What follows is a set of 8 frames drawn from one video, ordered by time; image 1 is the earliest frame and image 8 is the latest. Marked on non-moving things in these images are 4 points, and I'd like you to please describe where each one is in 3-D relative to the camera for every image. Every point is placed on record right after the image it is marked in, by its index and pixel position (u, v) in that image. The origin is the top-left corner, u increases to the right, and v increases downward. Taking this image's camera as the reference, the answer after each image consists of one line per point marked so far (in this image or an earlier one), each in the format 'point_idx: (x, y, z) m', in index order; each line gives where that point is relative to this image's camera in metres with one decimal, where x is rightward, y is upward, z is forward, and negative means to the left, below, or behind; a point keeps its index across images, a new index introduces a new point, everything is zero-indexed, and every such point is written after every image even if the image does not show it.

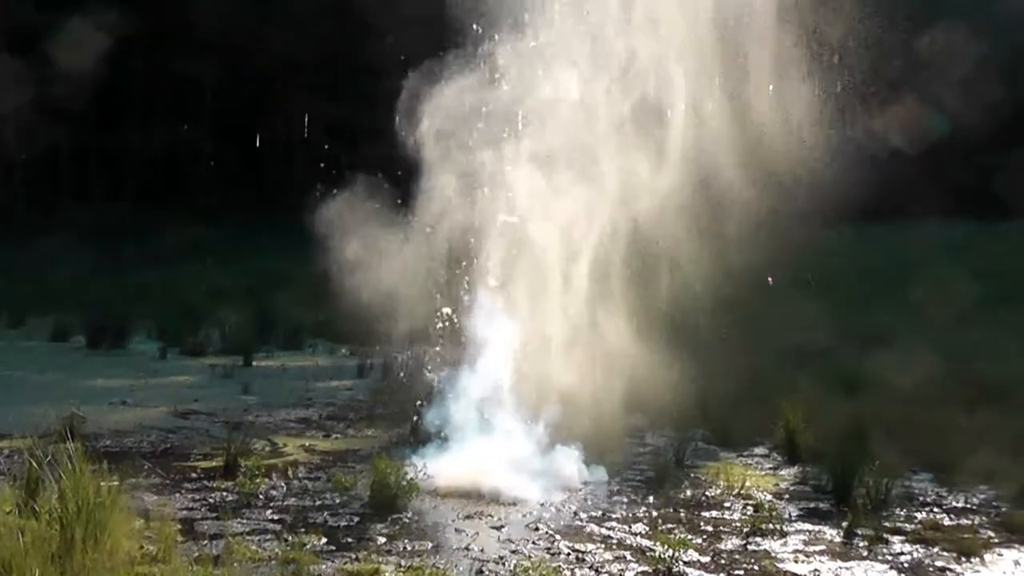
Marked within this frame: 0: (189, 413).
0: (-1.8, -0.7, +9.1) m
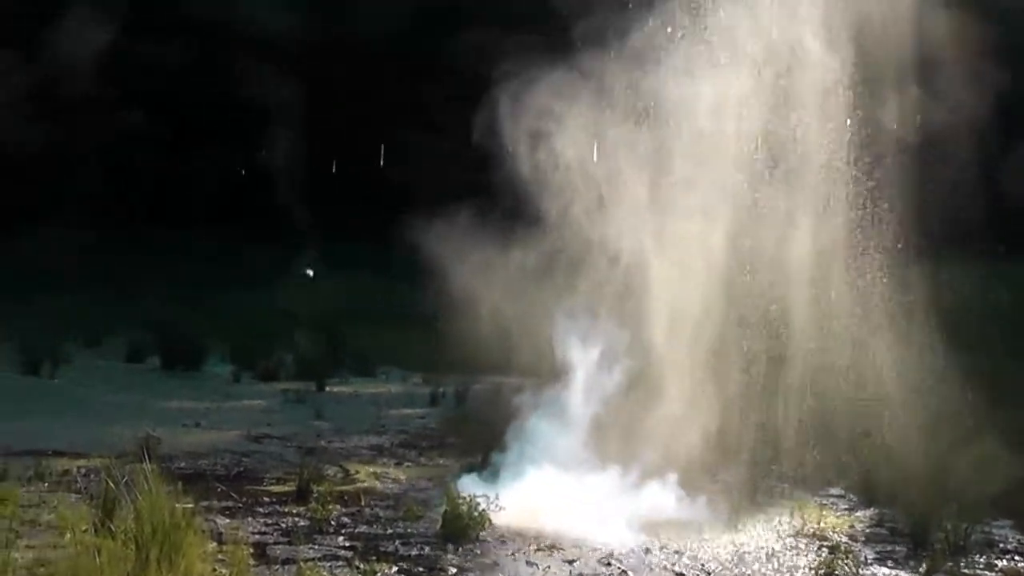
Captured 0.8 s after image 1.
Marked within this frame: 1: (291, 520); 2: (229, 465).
0: (-1.4, -0.8, +9.1) m
1: (-1.0, -1.1, +7.5) m
2: (-1.4, -0.9, +8.4) m
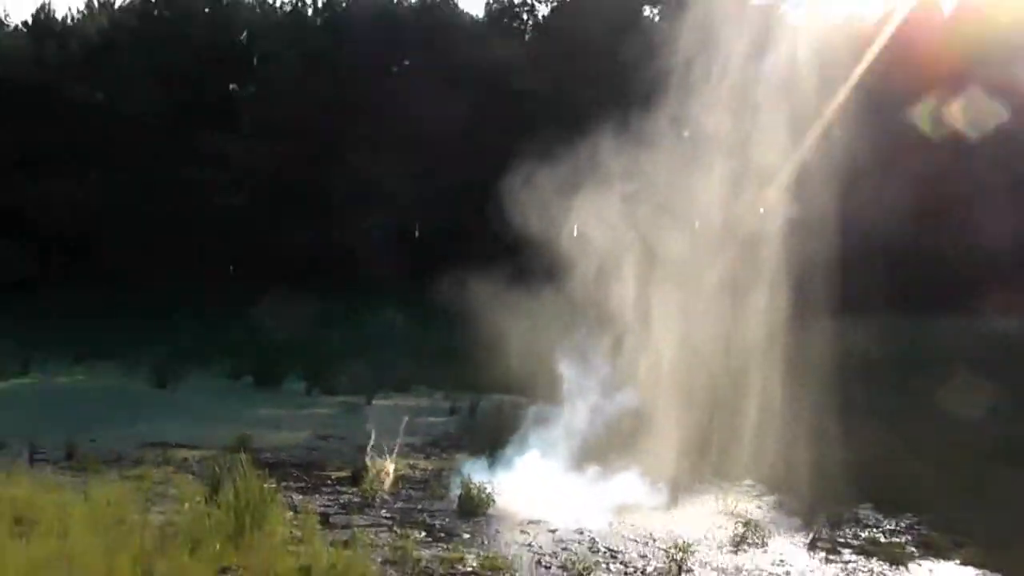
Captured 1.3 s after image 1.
0: (-1.3, -1.1, +11.7) m
1: (-1.0, -1.3, +10.1) m
2: (-1.4, -1.1, +11.0) m
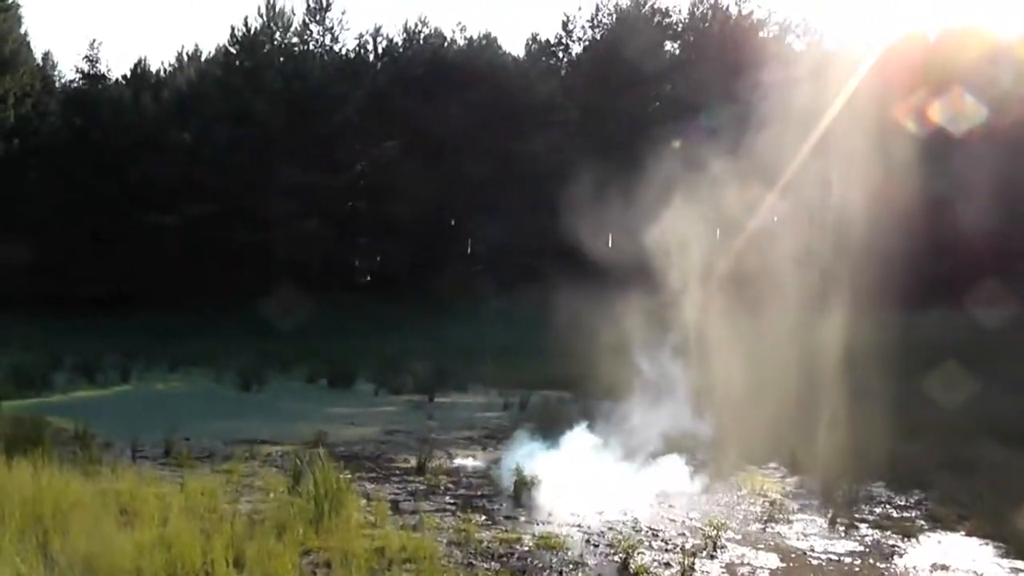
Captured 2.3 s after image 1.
0: (-0.9, -1.1, +12.8) m
1: (-0.7, -1.4, +11.2) m
2: (-1.0, -1.2, +12.1) m
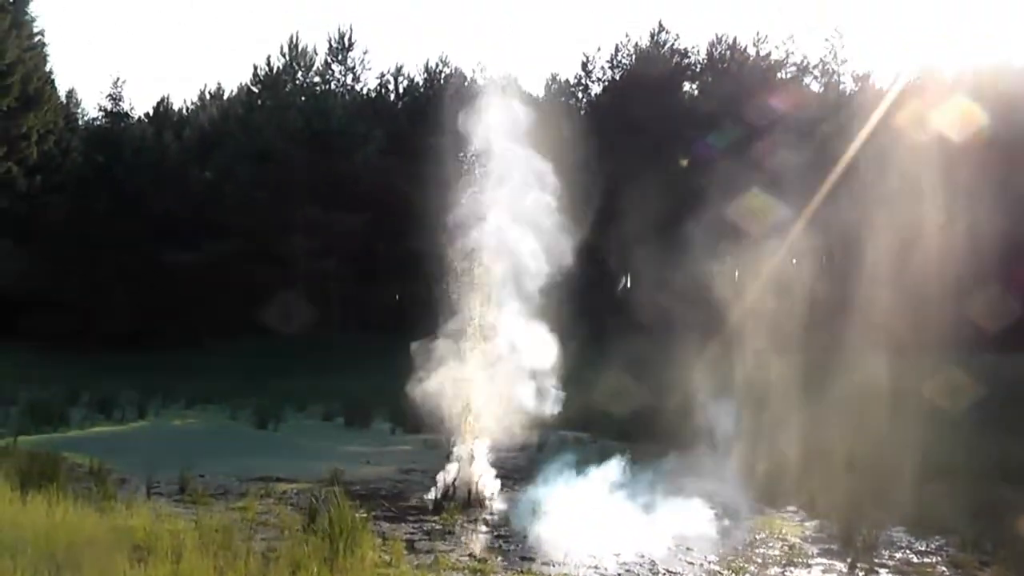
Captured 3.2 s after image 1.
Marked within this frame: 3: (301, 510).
0: (-0.8, -1.4, +12.8) m
1: (-0.6, -1.7, +11.1) m
2: (-0.9, -1.5, +12.0) m
3: (-1.4, -1.5, +10.8) m
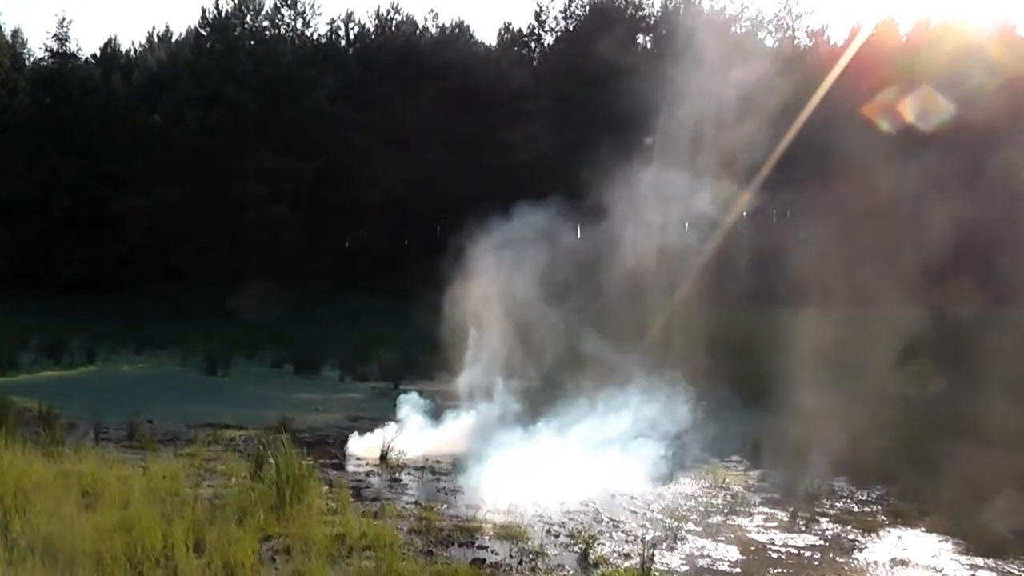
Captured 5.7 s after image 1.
0: (-1.2, -1.0, +12.9) m
1: (-1.0, -1.3, +11.2) m
2: (-1.3, -1.1, +12.1) m
3: (-1.8, -1.1, +10.9) m
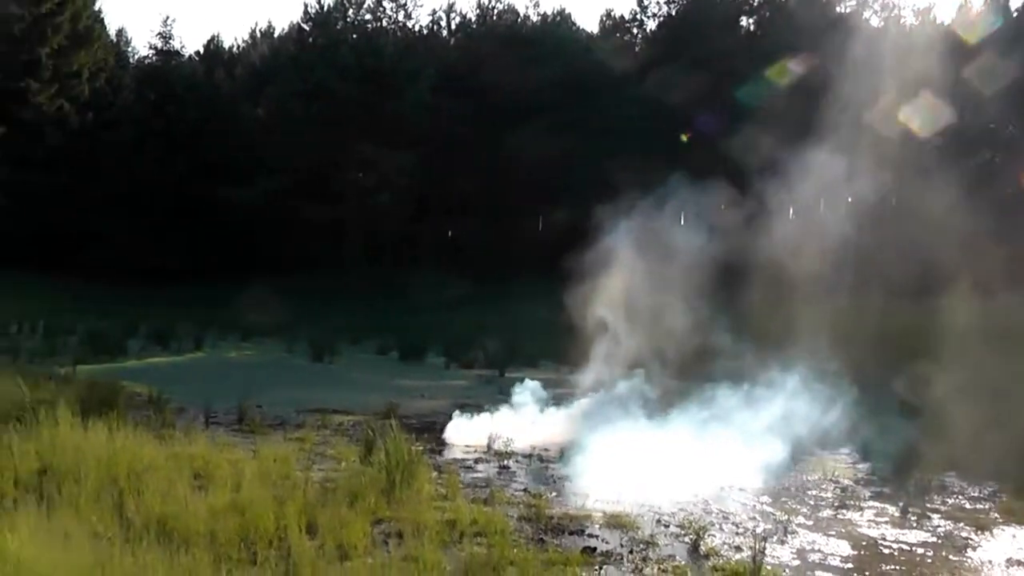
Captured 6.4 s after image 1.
0: (-0.4, -1.0, +12.8) m
1: (-0.2, -1.2, +11.1) m
2: (-0.5, -1.0, +12.0) m
3: (-1.0, -1.0, +10.8) m
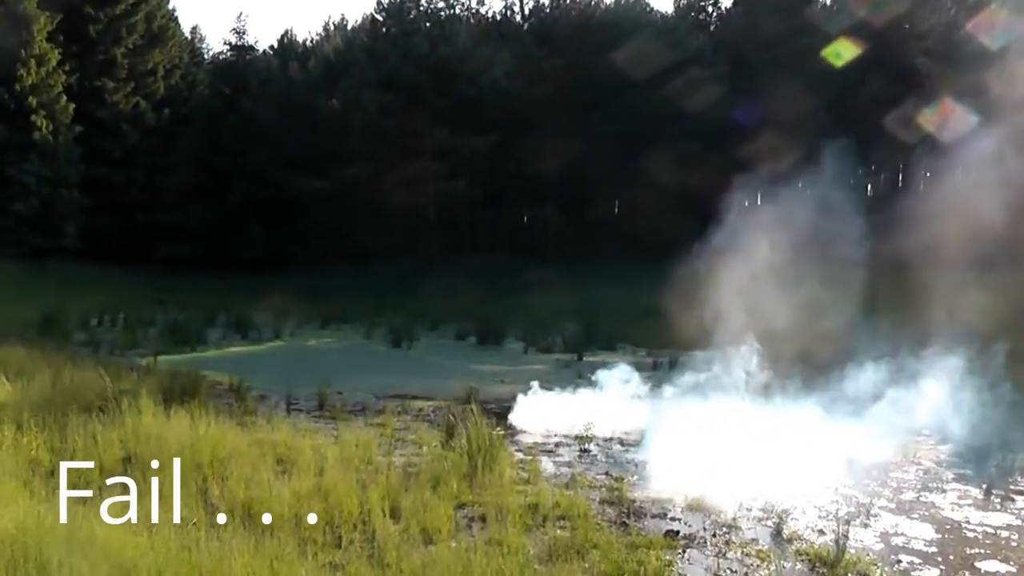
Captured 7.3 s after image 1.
0: (+0.2, -0.9, +12.7) m
1: (+0.4, -1.1, +11.1) m
2: (+0.1, -0.9, +12.0) m
3: (-0.5, -1.0, +10.8) m
